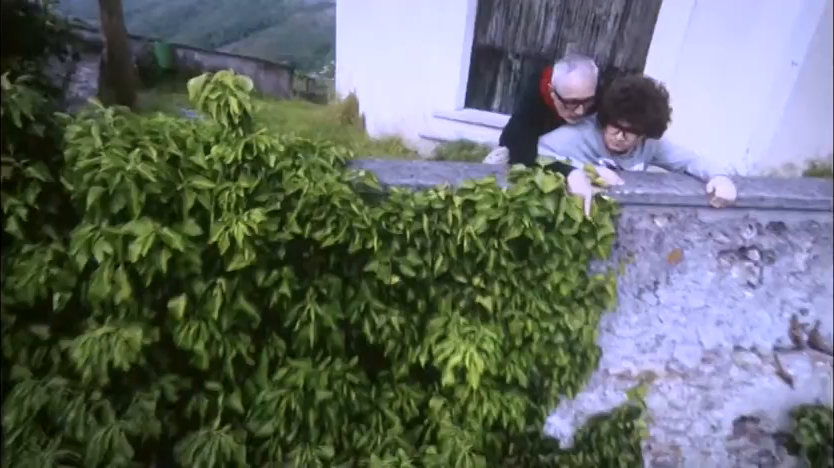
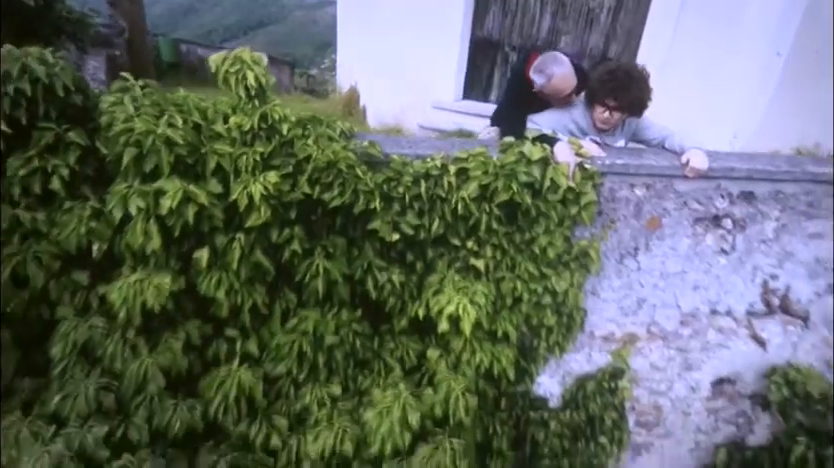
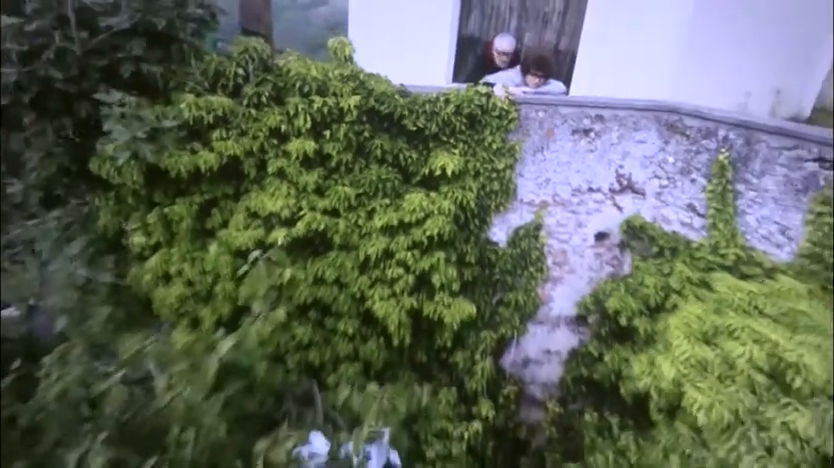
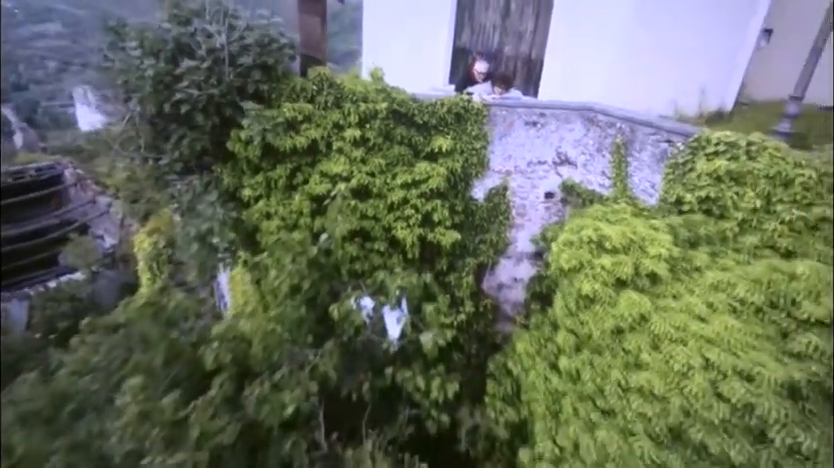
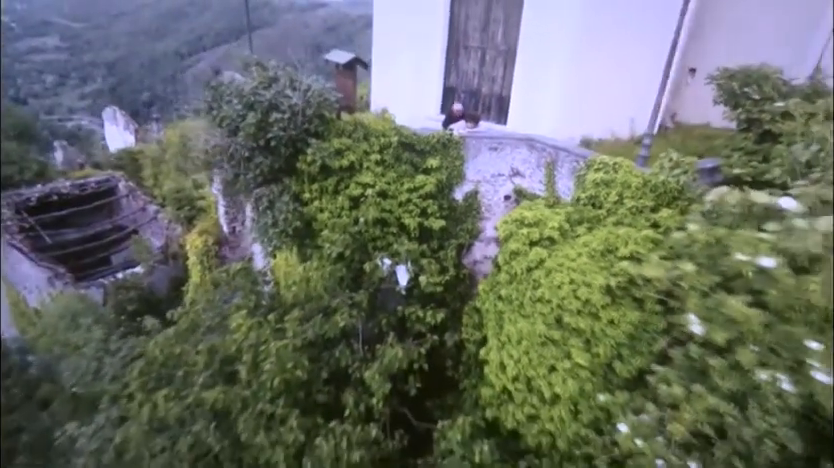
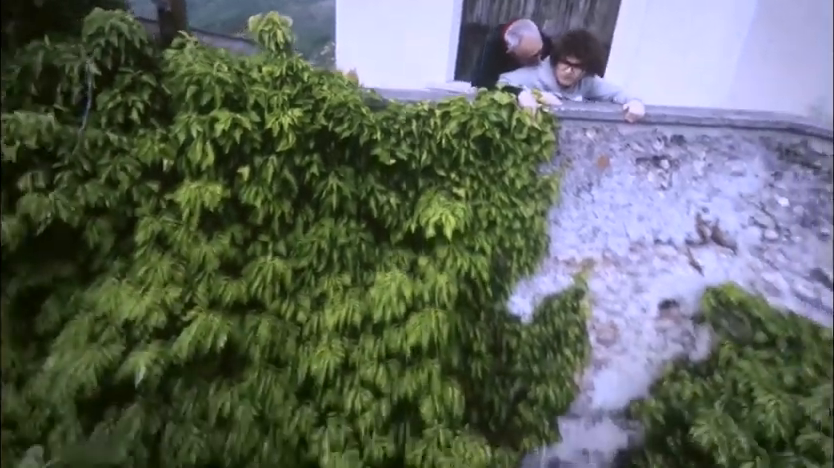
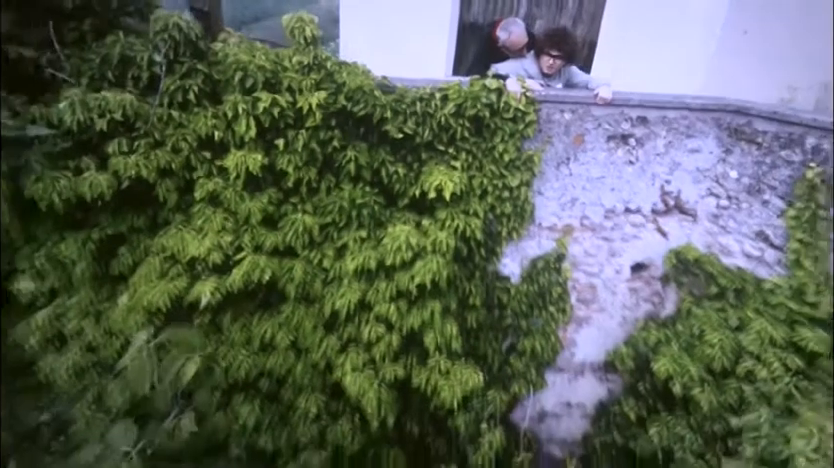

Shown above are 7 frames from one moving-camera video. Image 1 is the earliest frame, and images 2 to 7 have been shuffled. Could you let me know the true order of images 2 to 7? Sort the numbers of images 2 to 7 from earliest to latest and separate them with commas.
2, 6, 7, 3, 4, 5
